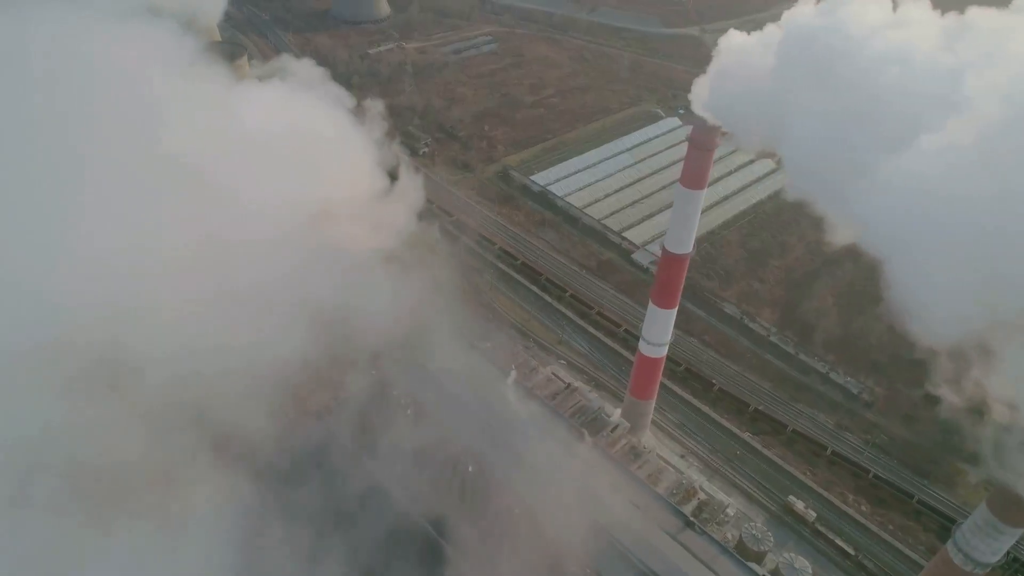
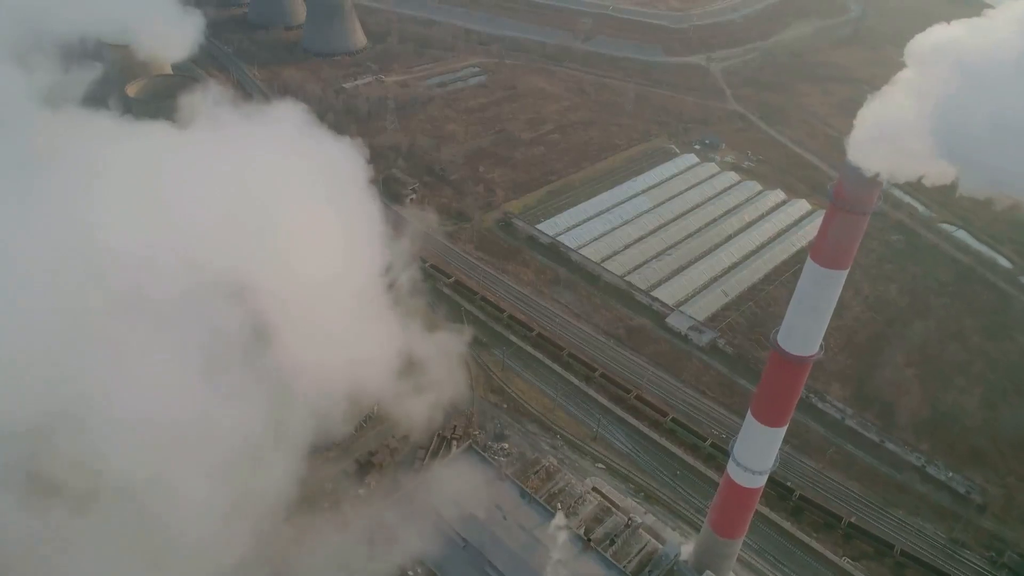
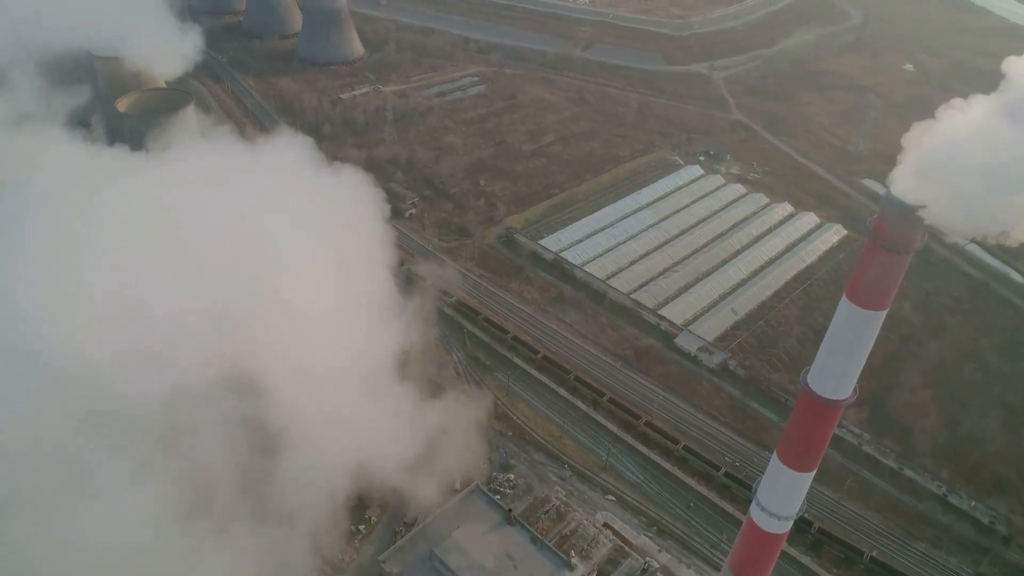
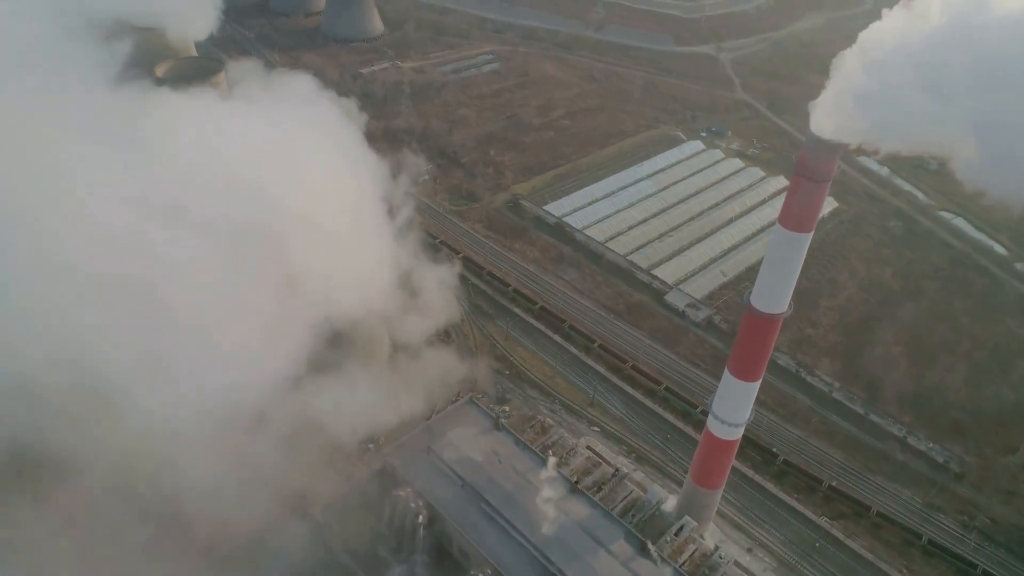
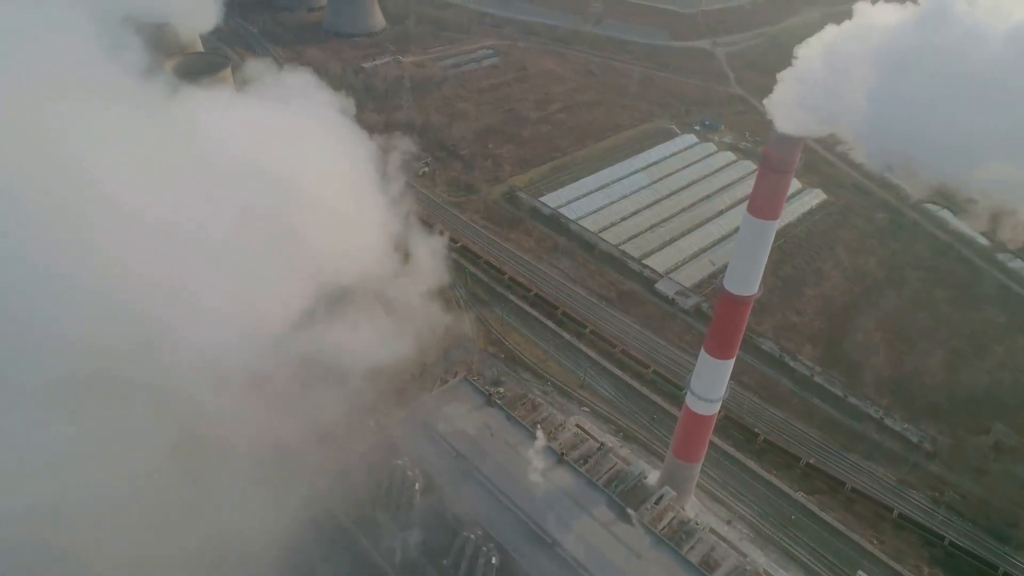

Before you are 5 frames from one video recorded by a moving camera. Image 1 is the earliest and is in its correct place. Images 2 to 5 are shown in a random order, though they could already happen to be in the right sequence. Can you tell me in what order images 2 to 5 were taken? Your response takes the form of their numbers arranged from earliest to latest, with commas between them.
5, 4, 2, 3
